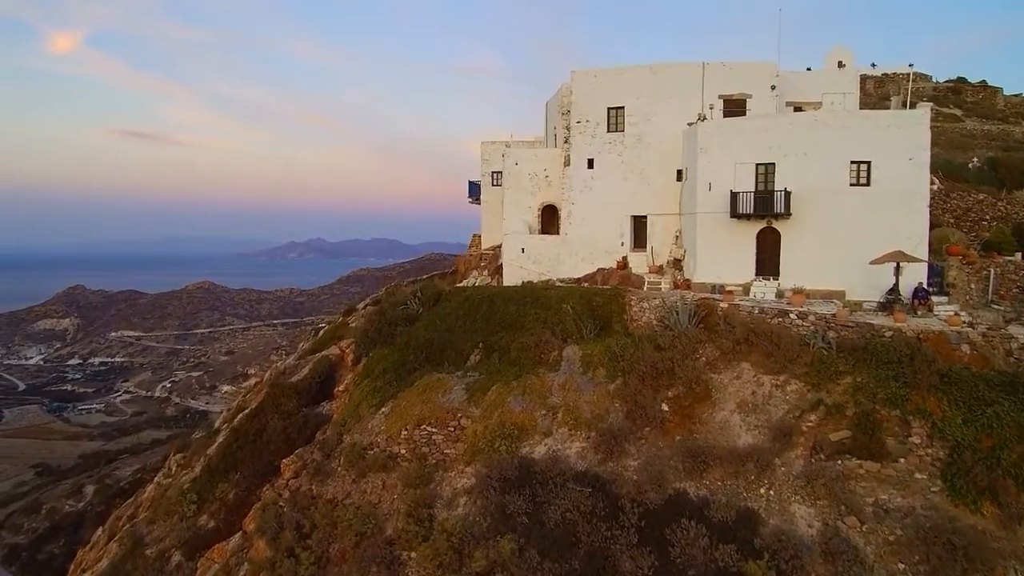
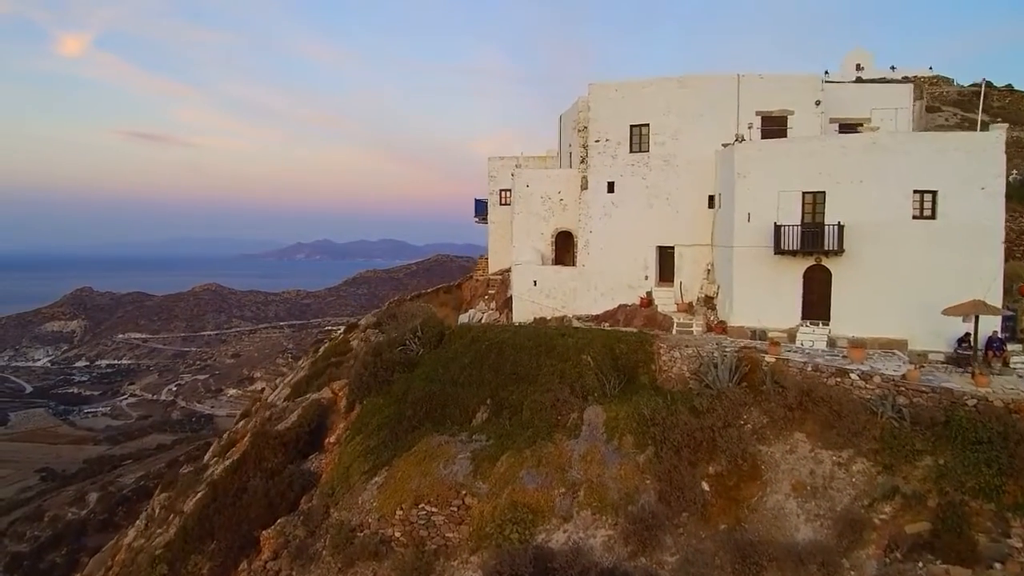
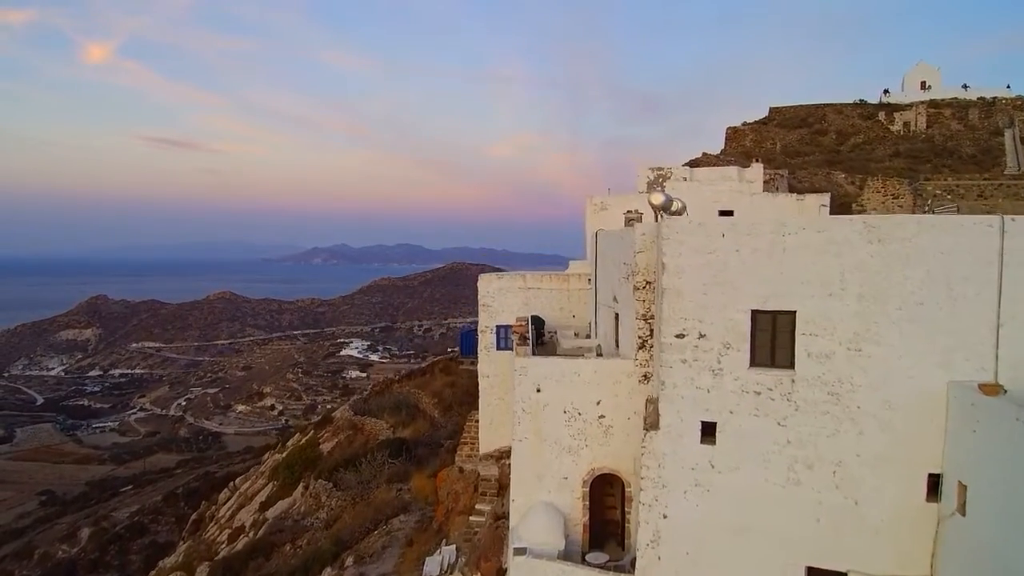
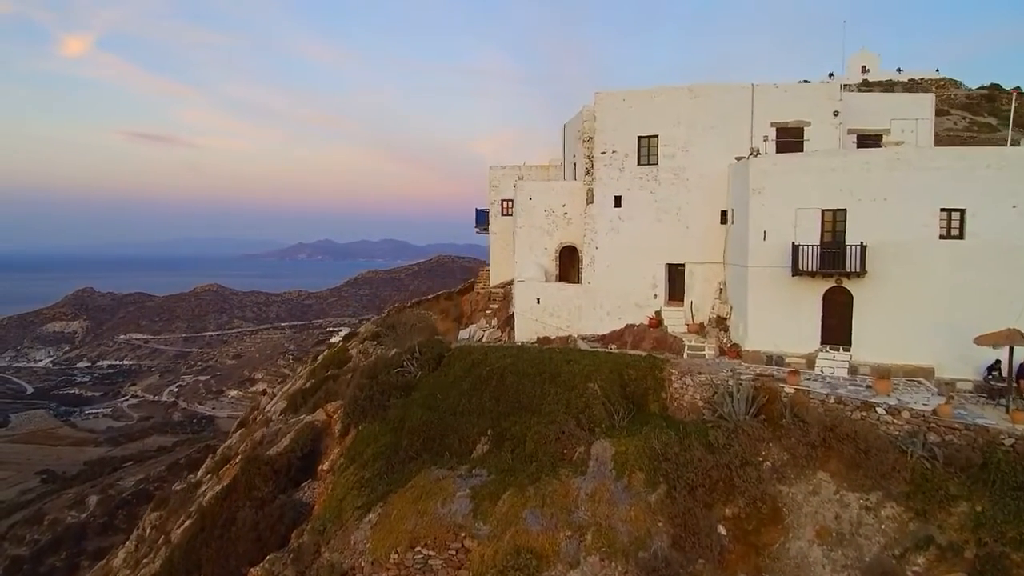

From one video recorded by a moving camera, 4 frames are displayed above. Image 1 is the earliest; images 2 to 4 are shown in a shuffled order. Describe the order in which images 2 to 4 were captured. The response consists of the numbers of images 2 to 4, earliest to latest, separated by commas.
2, 4, 3
